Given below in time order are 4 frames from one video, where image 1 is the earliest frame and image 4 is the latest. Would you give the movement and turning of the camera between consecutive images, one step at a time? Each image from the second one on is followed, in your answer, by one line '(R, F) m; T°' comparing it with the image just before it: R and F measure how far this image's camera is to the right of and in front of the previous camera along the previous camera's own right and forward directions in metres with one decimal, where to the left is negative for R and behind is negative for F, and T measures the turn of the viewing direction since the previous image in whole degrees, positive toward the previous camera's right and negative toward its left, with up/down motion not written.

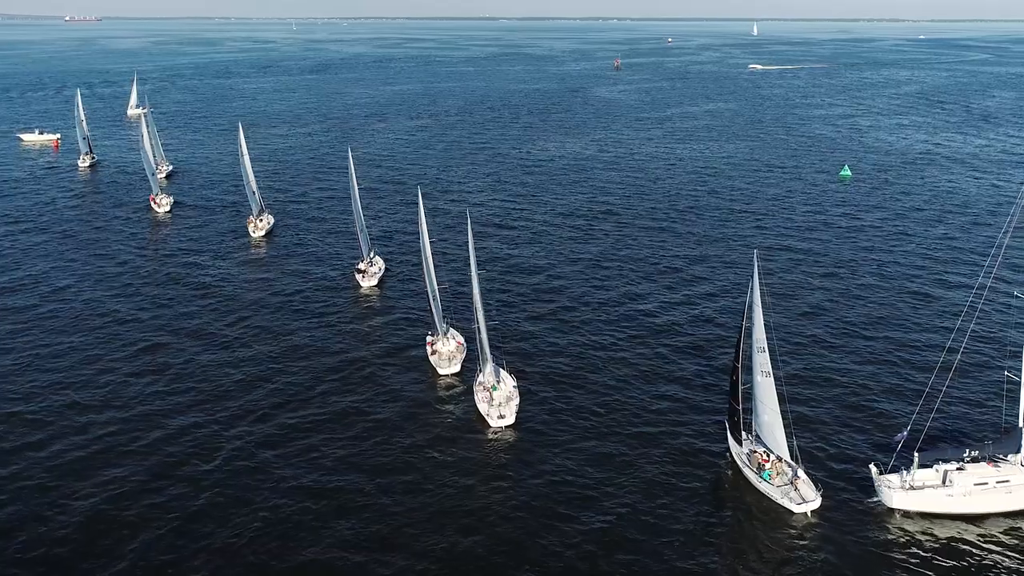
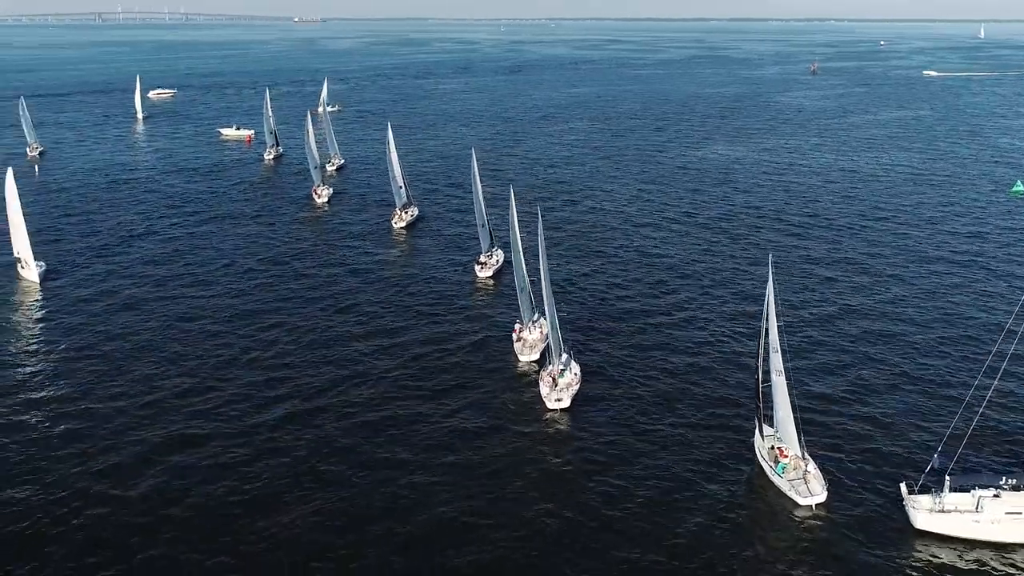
(+4.3, -0.6) m; -10°
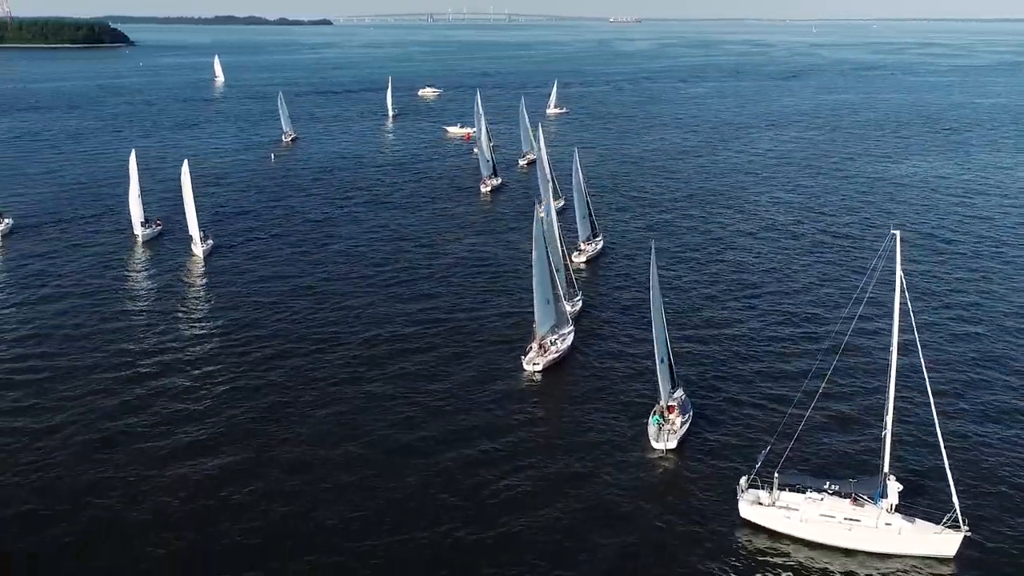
(+10.8, -1.7) m; -13°
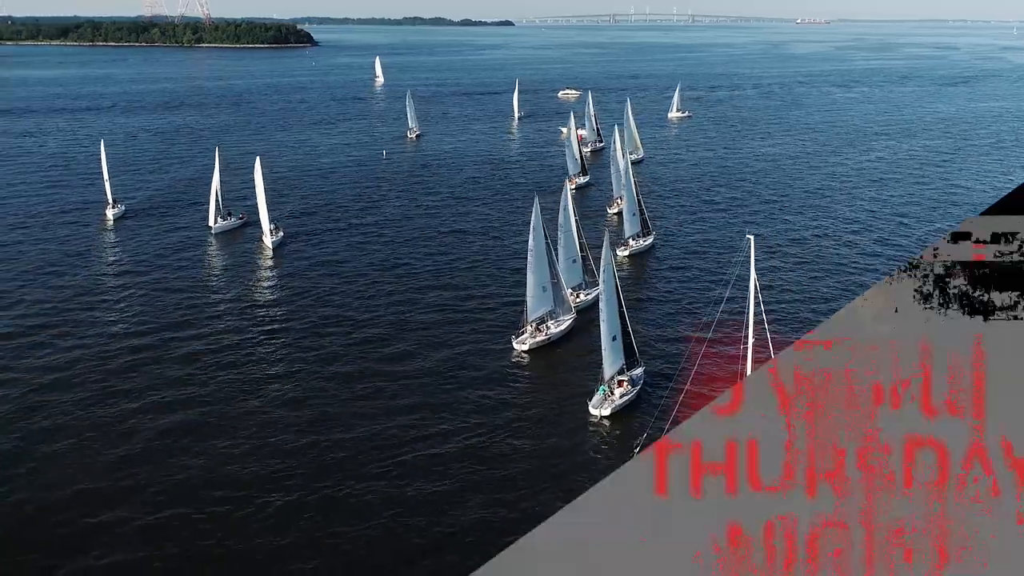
(+6.4, -2.2) m; -7°
